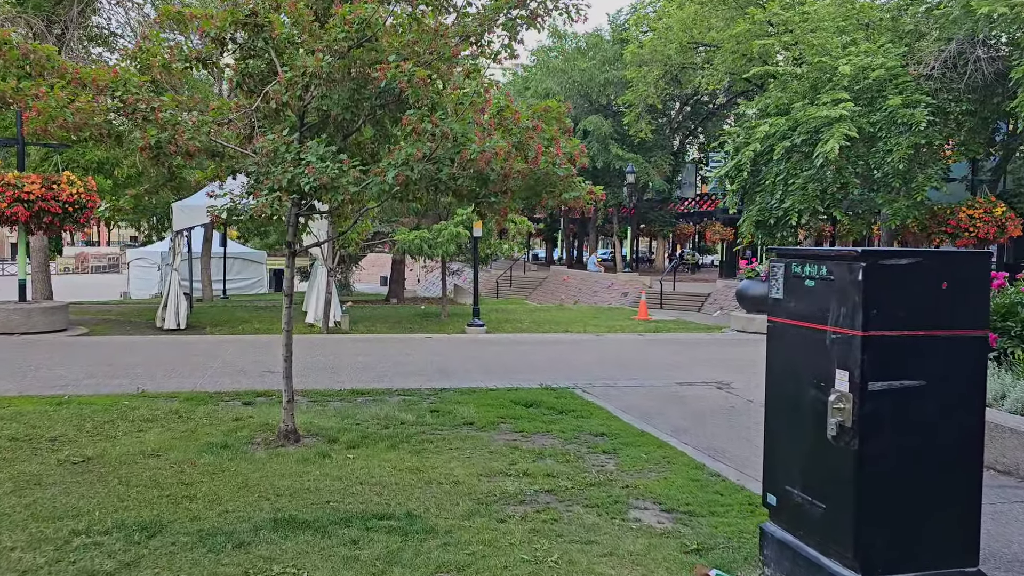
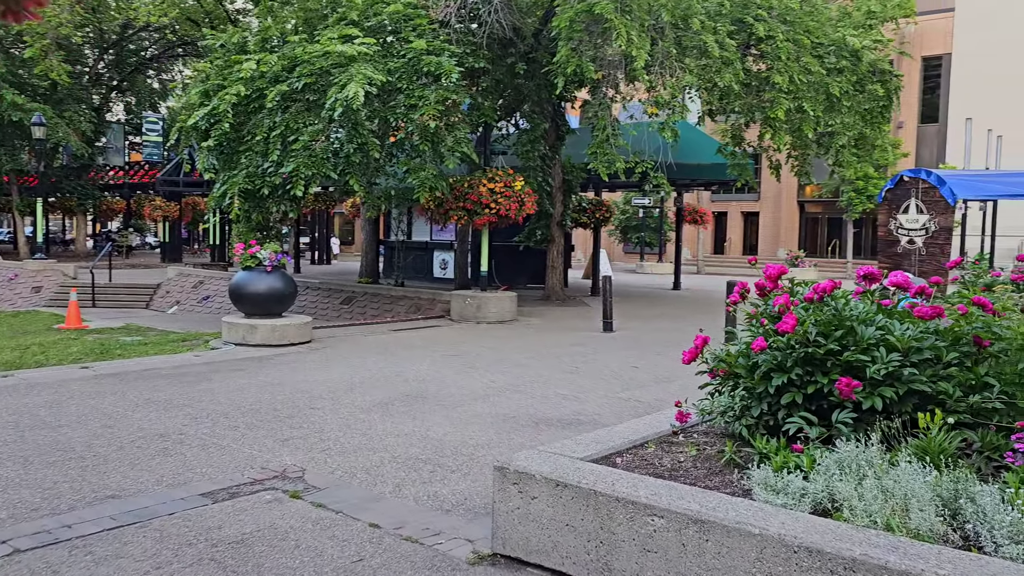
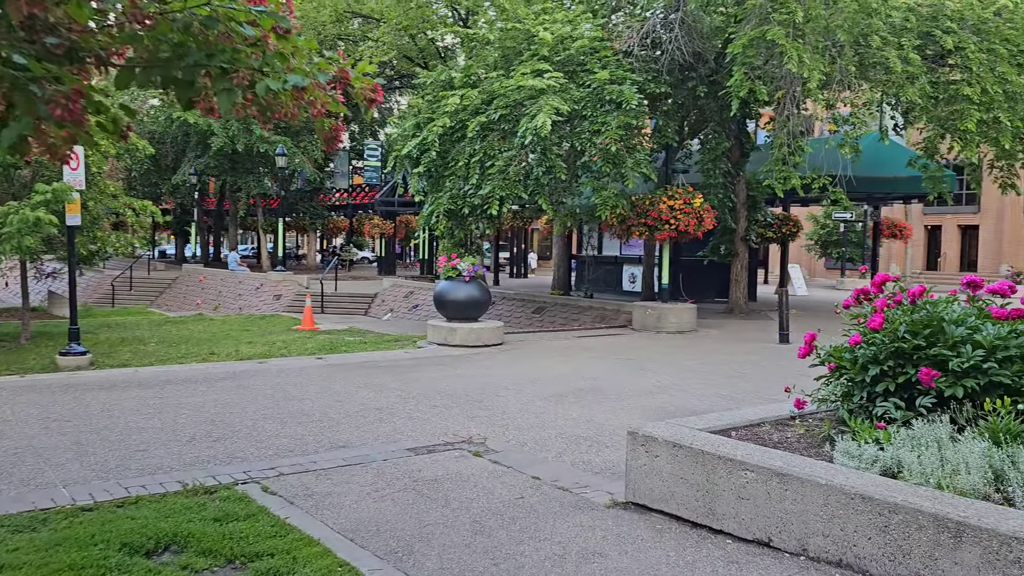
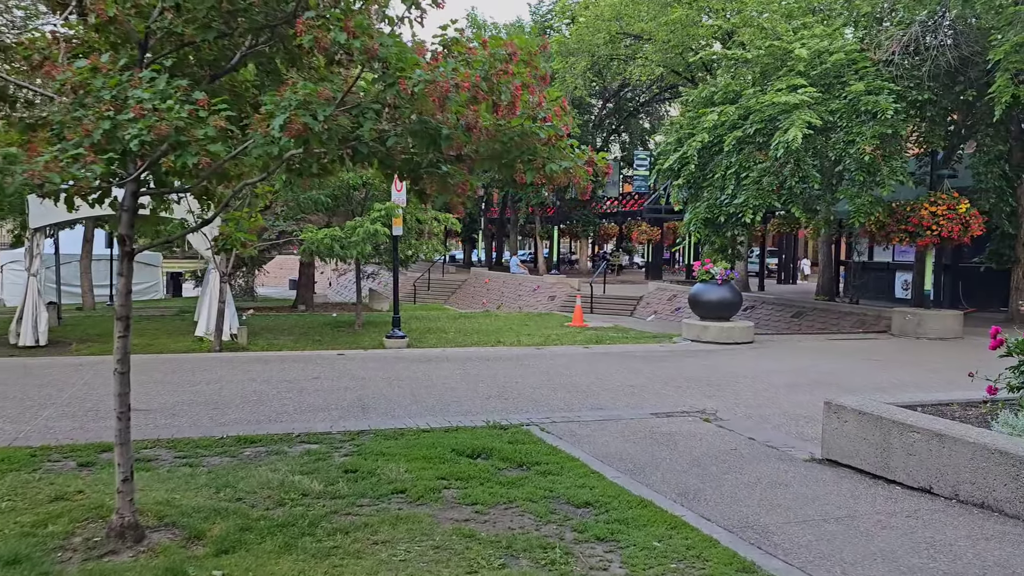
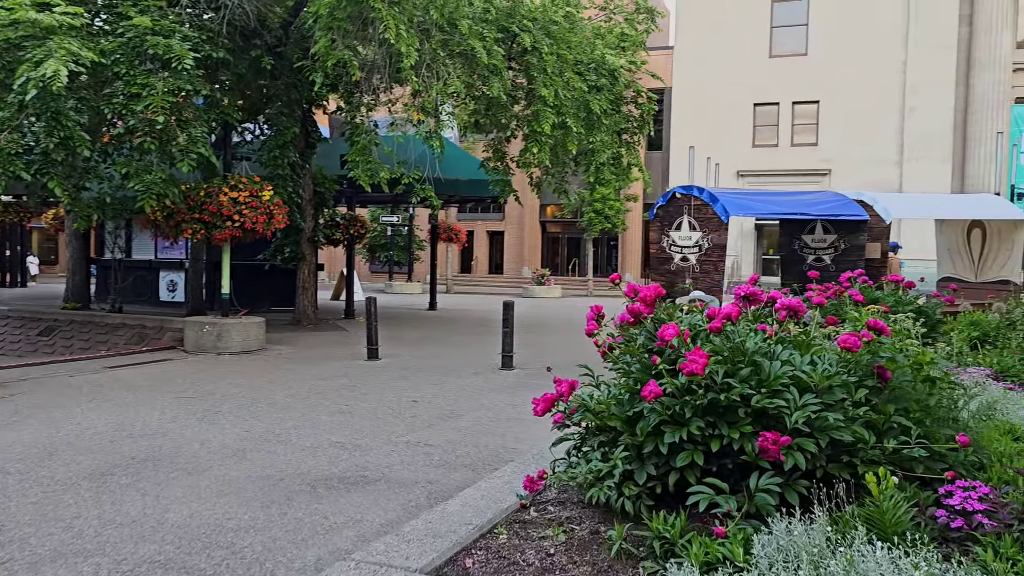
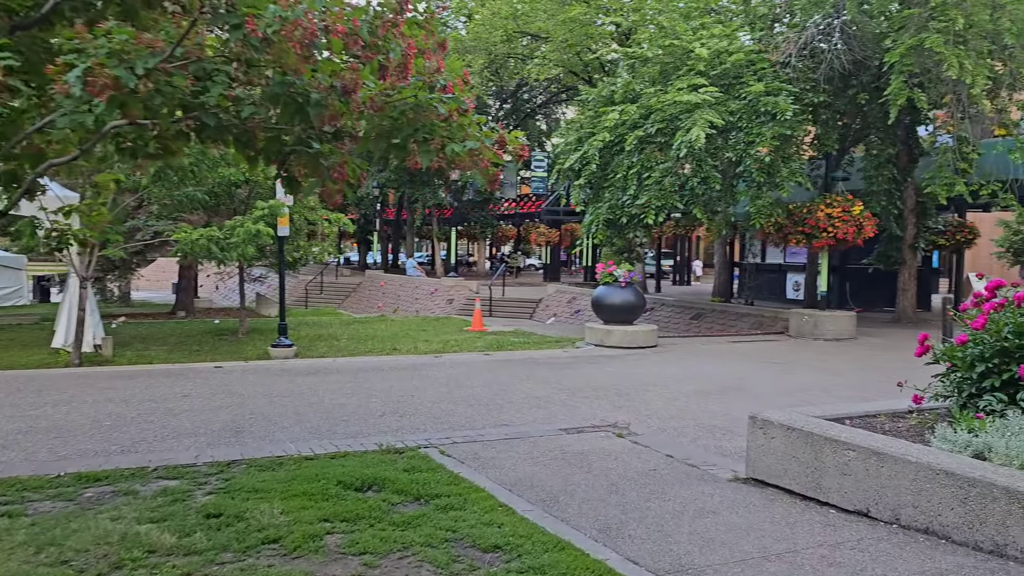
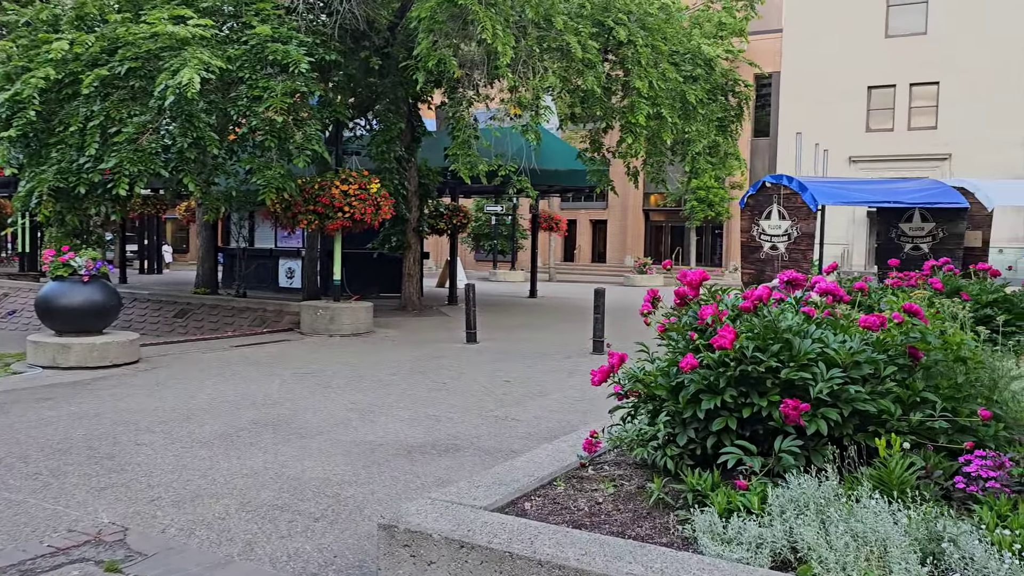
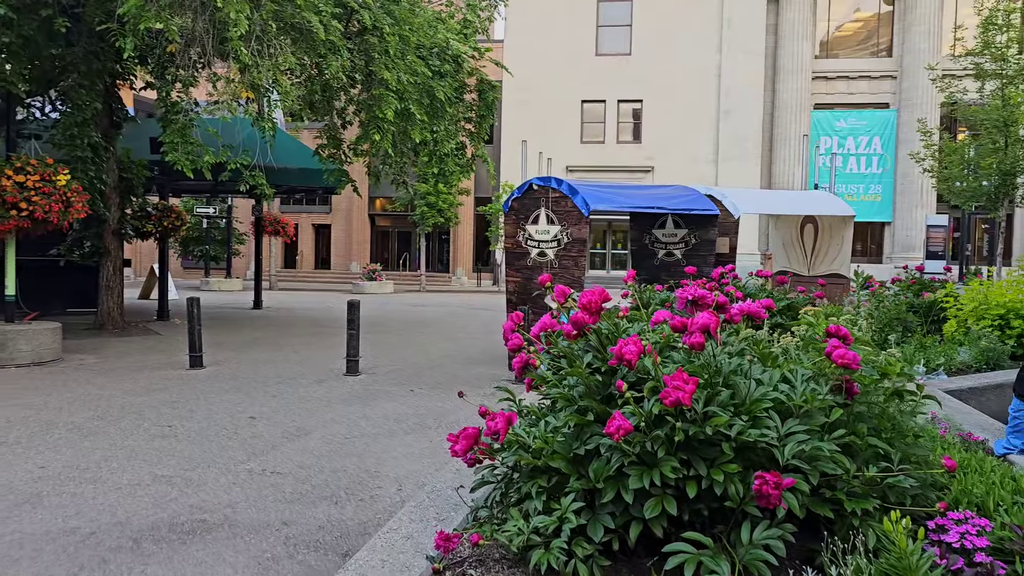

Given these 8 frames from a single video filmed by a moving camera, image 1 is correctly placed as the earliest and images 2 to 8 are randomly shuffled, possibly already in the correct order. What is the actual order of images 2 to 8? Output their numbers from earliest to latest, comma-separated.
4, 6, 3, 2, 7, 5, 8
